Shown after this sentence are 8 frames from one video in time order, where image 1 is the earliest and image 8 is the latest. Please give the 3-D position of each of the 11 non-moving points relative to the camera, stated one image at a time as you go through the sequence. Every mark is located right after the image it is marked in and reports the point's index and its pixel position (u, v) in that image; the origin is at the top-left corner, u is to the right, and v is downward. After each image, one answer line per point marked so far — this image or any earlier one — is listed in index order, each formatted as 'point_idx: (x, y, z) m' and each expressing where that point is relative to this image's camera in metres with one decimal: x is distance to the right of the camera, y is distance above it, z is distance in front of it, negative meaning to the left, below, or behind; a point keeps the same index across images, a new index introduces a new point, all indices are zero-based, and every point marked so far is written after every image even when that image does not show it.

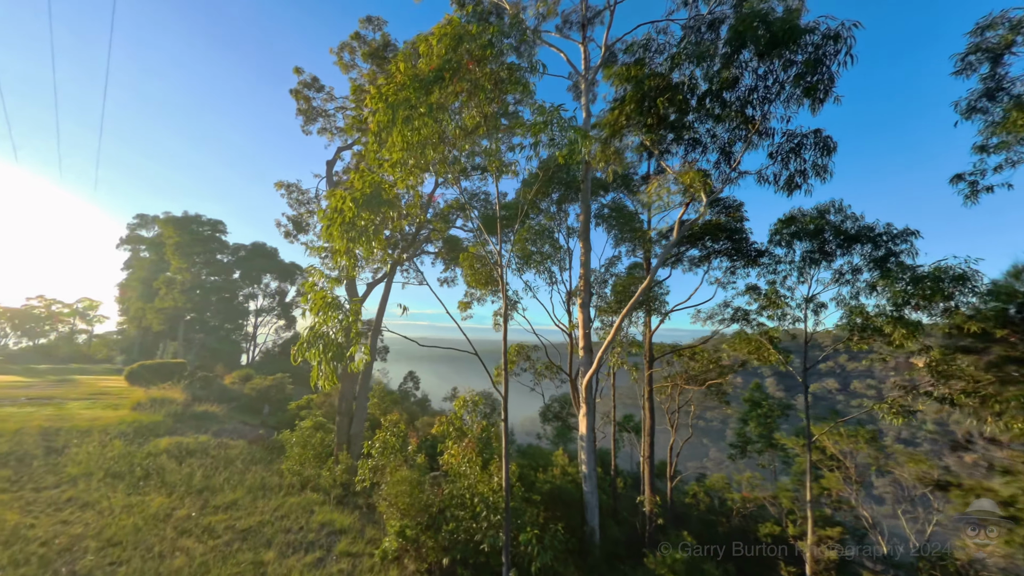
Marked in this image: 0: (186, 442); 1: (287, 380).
0: (-8.4, -4.0, +9.3) m
1: (-11.5, -4.7, +18.5) m
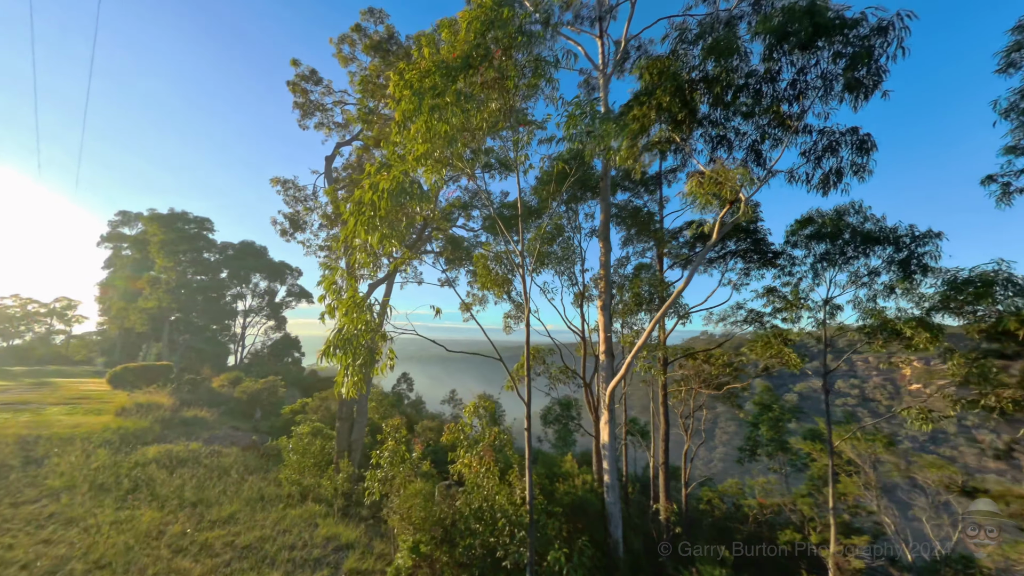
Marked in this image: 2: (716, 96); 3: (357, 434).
0: (-8.2, -4.0, +8.9) m
1: (-11.6, -4.7, +17.9) m
2: (+2.7, +2.5, +4.7) m
3: (-4.0, -3.8, +9.3) m
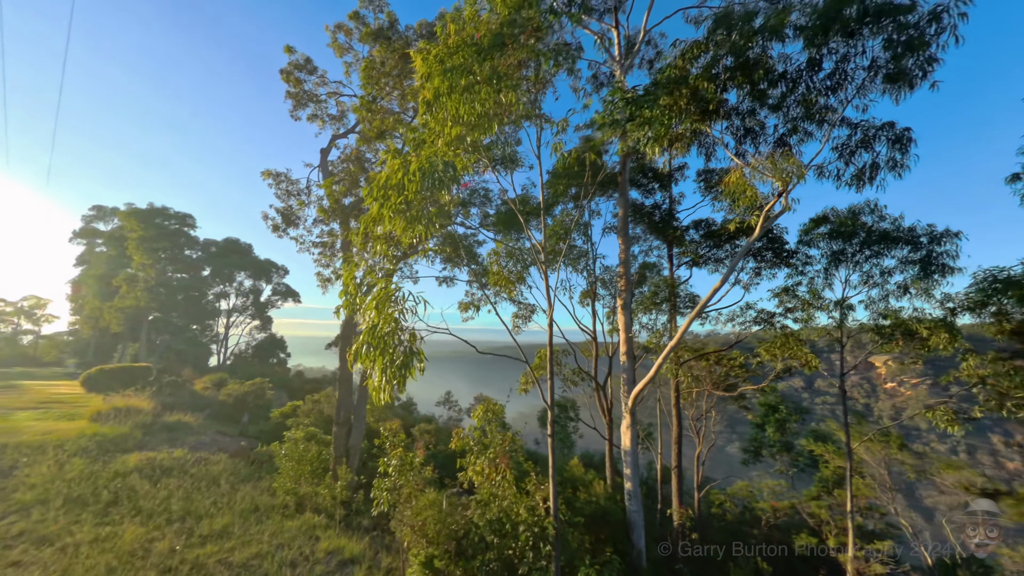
0: (-8.1, -3.9, +8.3) m
1: (-11.7, -4.6, +17.3) m
2: (+3.0, +2.5, +4.5) m
3: (-3.9, -3.7, +8.9) m
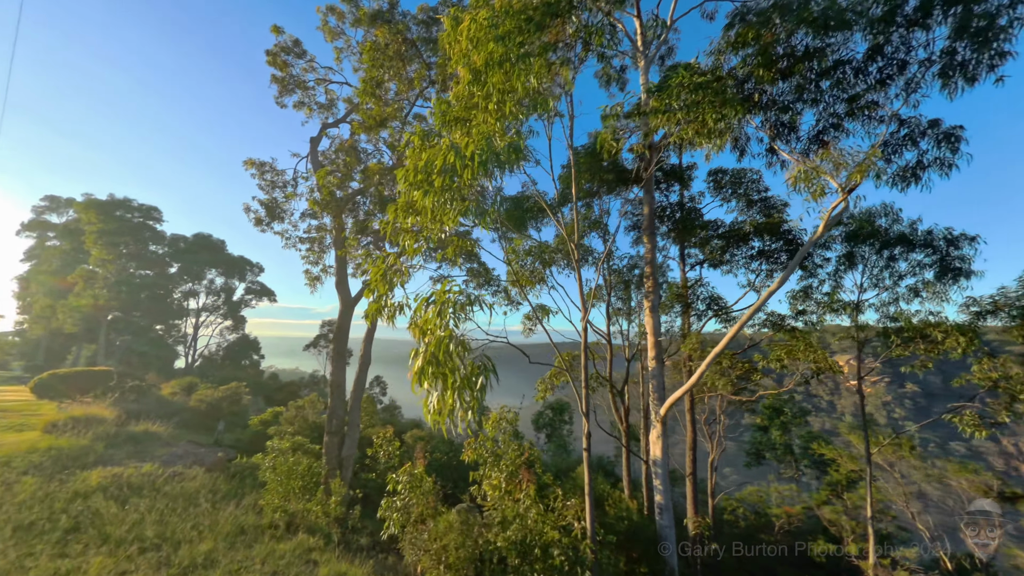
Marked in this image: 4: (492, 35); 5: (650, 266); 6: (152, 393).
0: (-8.0, -3.9, +7.5) m
1: (-12.1, -4.6, +16.2) m
2: (+3.3, +2.5, +4.3) m
3: (-3.8, -3.7, +8.3) m
4: (-0.2, +2.2, +3.1) m
5: (+2.1, +0.3, +5.4) m
6: (-16.5, -4.8, +16.6) m
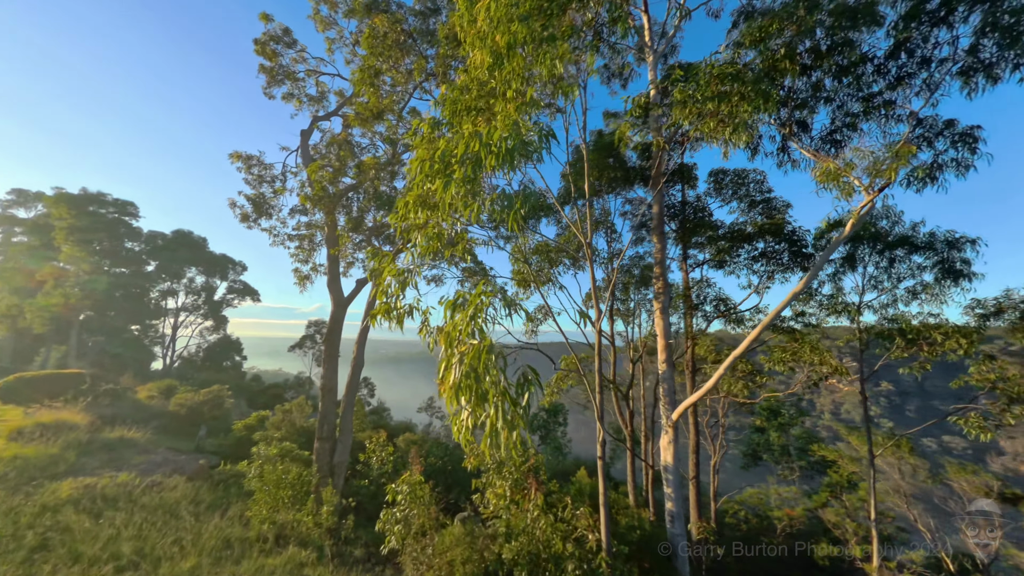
0: (-8.0, -3.8, +7.0) m
1: (-12.4, -4.5, +15.6) m
2: (+3.5, +2.5, +4.2) m
3: (-3.8, -3.7, +8.0) m
4: (0.0, +2.2, +2.9) m
5: (+2.2, +0.3, +5.3) m
6: (-16.8, -4.7, +15.8) m
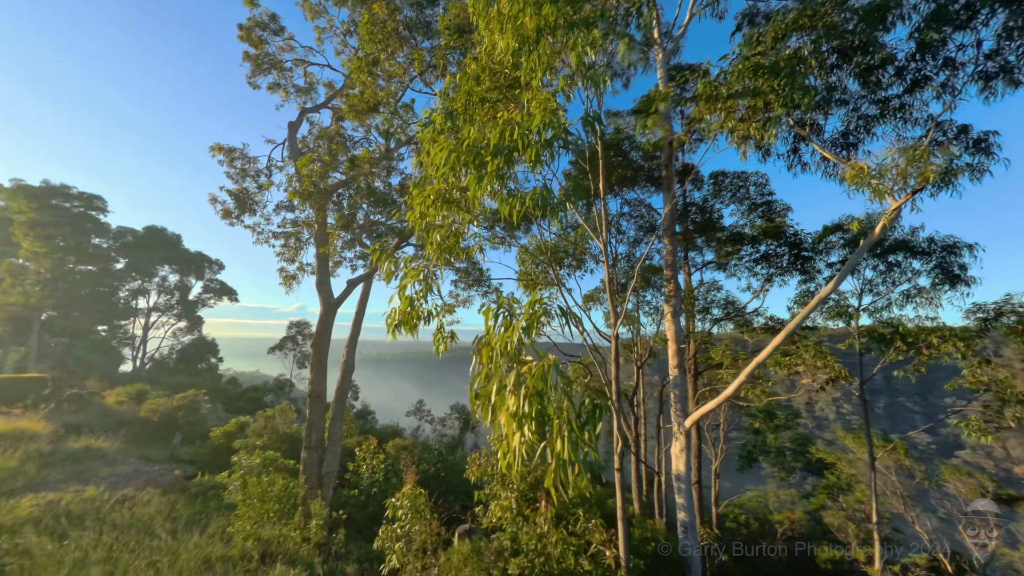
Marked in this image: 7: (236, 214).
0: (-7.9, -3.8, +6.4) m
1: (-12.7, -4.5, +14.8) m
2: (+3.6, +2.4, +4.1) m
3: (-3.8, -3.7, +7.6) m
4: (+0.2, +2.2, +2.7) m
5: (+2.3, +0.3, +5.1) m
6: (-17.2, -4.7, +14.8) m
7: (-7.0, +1.9, +9.2) m
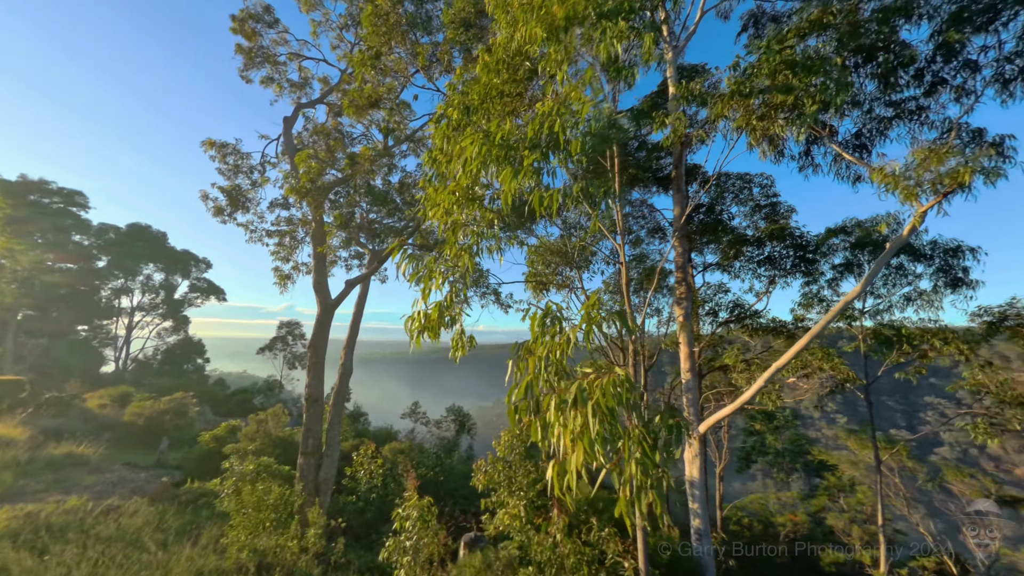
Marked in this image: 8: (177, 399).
0: (-7.9, -3.8, +6.1) m
1: (-12.9, -4.5, +14.4) m
2: (+3.8, +2.4, +4.1) m
3: (-3.8, -3.7, +7.3) m
4: (+0.4, +2.2, +2.6) m
5: (+2.4, +0.3, +5.1) m
6: (-17.3, -4.7, +14.3) m
7: (-7.0, +1.9, +8.9) m
8: (-12.7, -4.2, +13.7) m
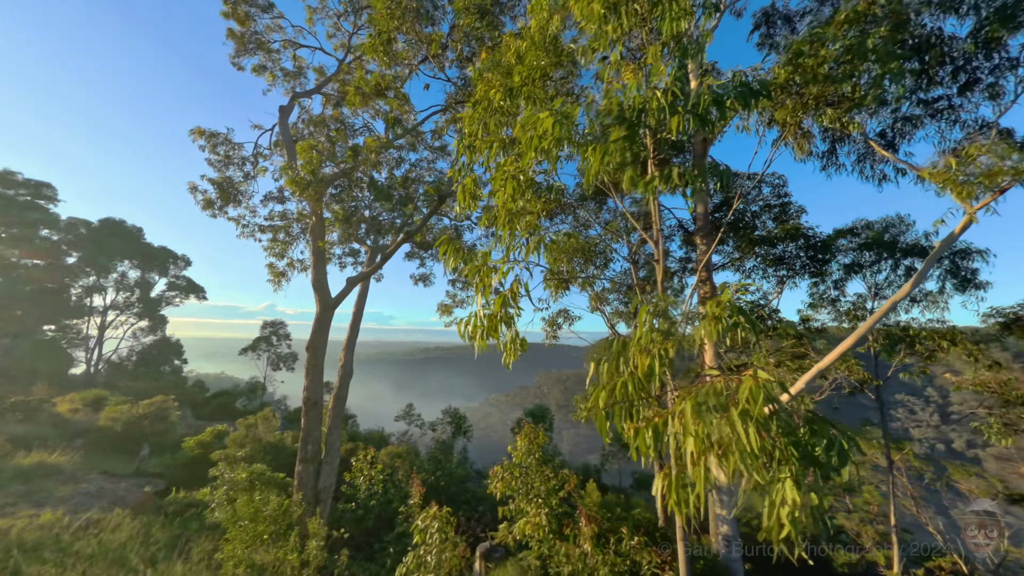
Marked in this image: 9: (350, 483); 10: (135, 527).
0: (-7.6, -3.8, +5.6) m
1: (-12.9, -4.4, +13.7) m
2: (+4.1, +2.4, +4.0) m
3: (-3.6, -3.7, +7.0) m
4: (+0.8, +2.2, +2.4) m
5: (+2.7, +0.3, +4.9) m
6: (-17.4, -4.5, +13.4) m
7: (-6.9, +1.9, +8.4) m
8: (-12.7, -4.1, +13.0) m
9: (-3.4, -4.1, +7.5) m
10: (-6.5, -4.1, +6.2) m
